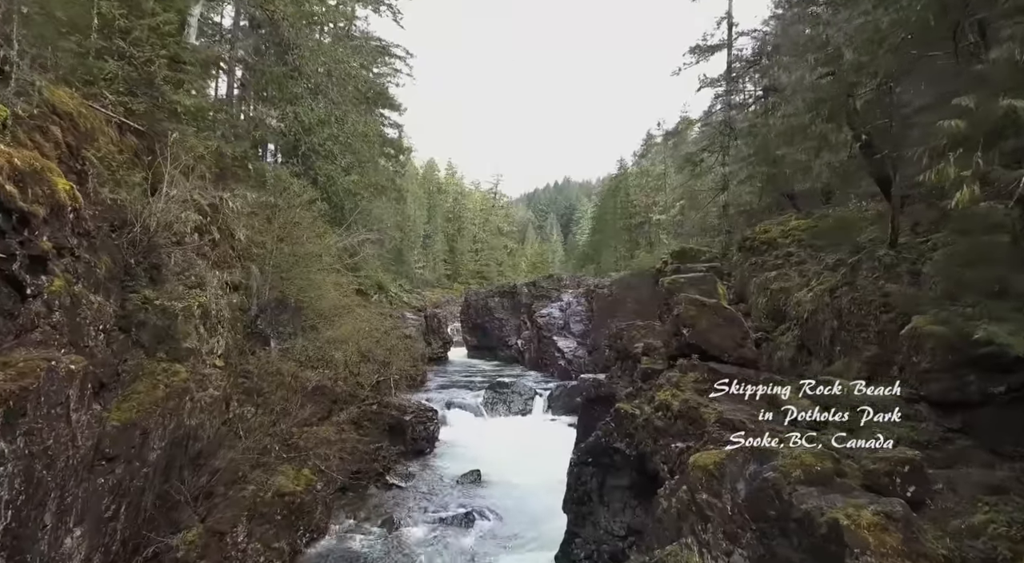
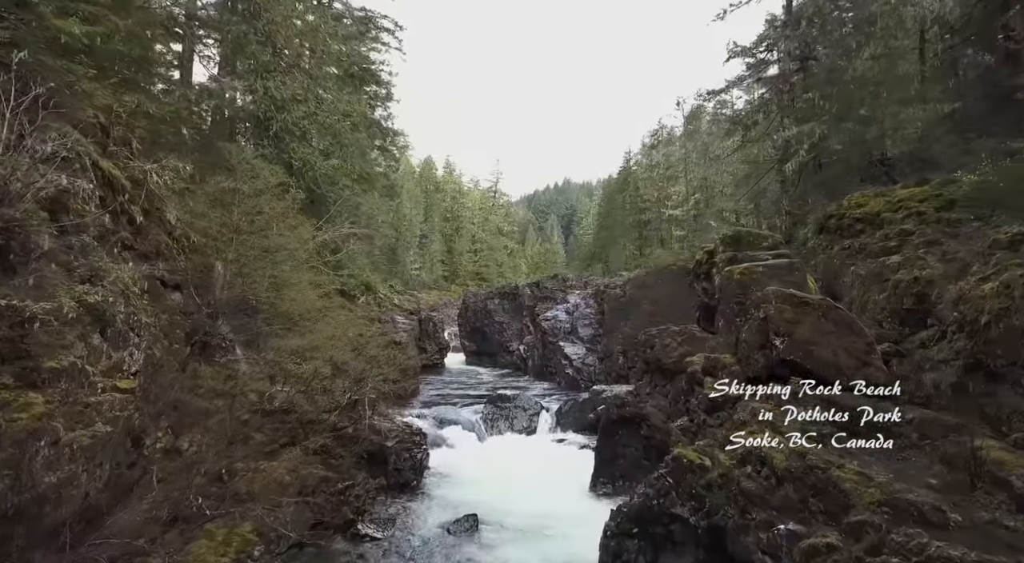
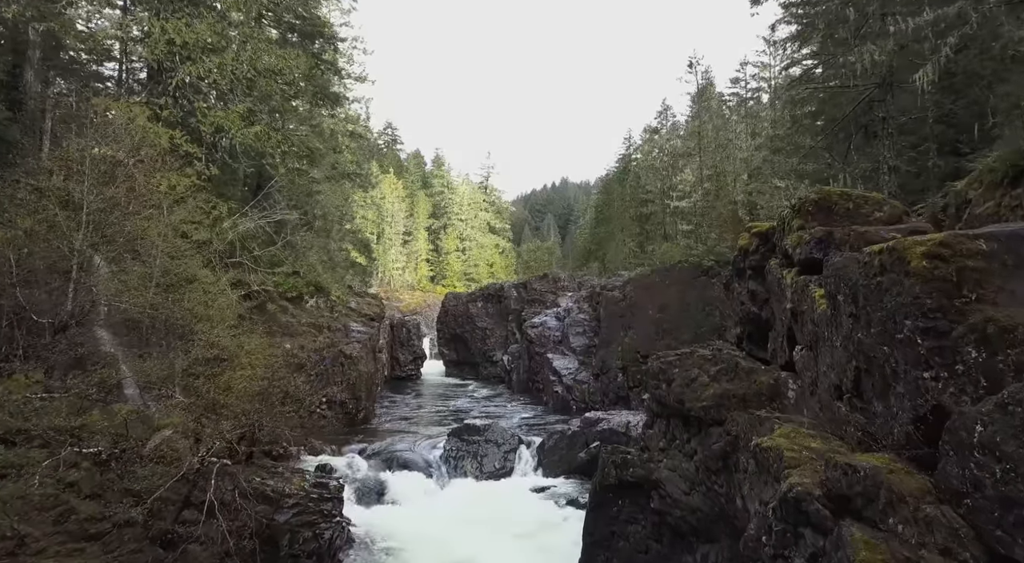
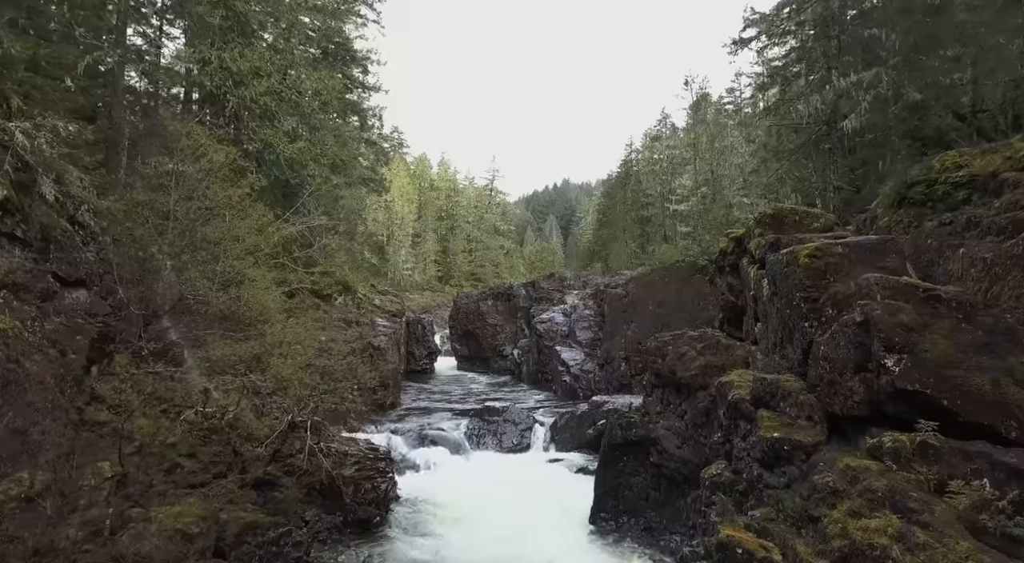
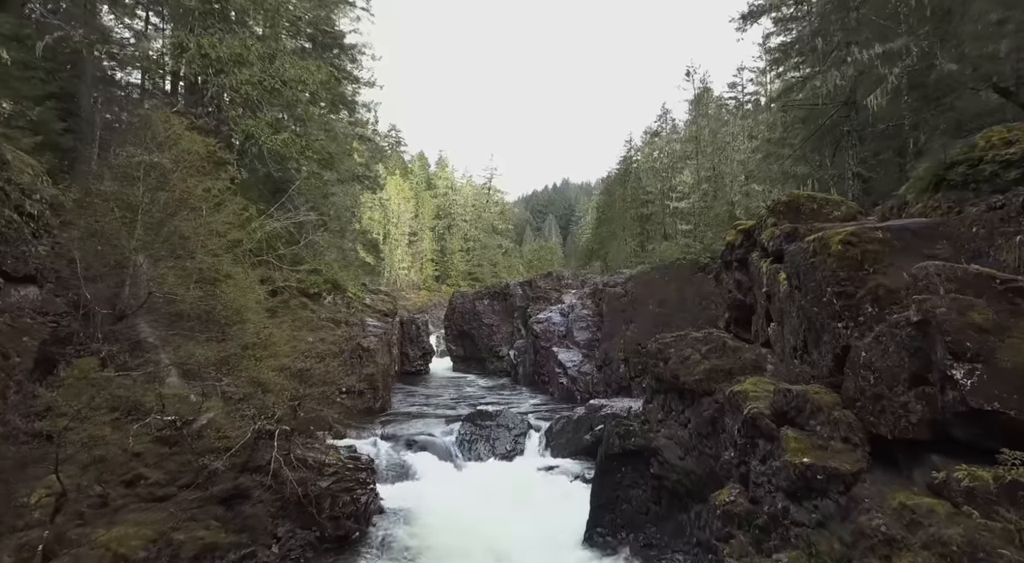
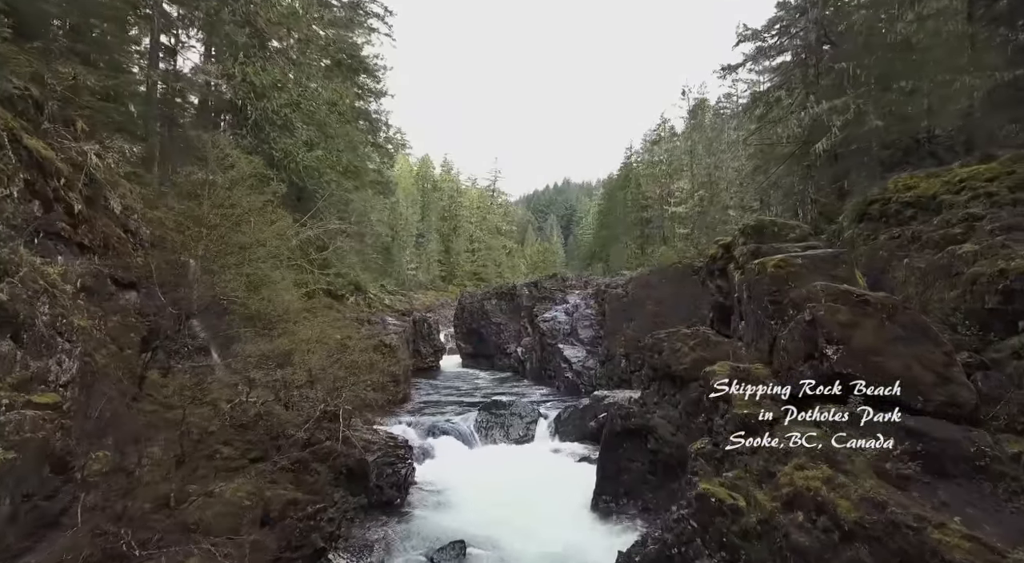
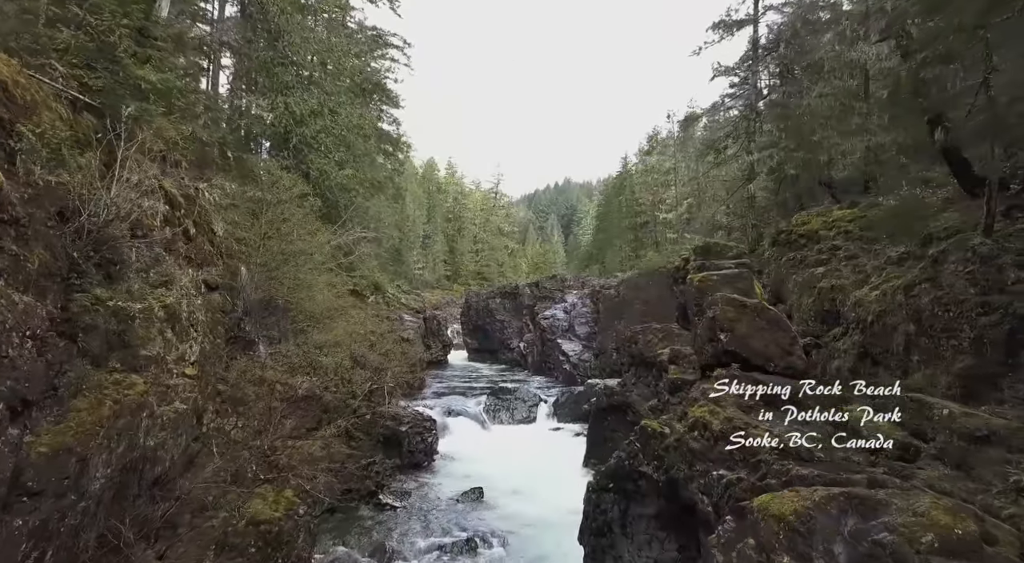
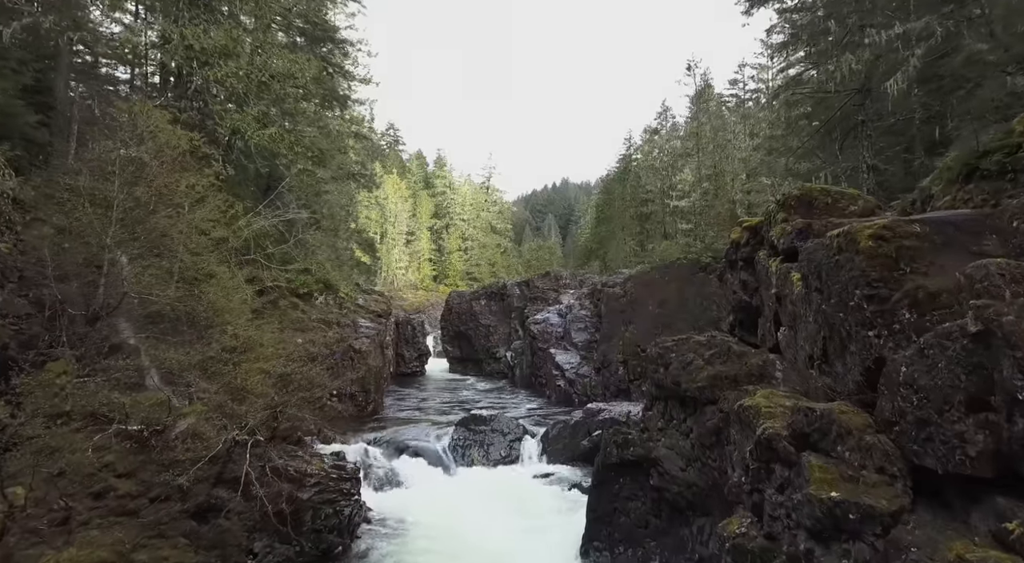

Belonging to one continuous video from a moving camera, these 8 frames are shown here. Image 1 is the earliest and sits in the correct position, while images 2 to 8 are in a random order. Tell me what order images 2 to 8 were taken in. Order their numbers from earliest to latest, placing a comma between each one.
7, 2, 6, 4, 5, 8, 3
